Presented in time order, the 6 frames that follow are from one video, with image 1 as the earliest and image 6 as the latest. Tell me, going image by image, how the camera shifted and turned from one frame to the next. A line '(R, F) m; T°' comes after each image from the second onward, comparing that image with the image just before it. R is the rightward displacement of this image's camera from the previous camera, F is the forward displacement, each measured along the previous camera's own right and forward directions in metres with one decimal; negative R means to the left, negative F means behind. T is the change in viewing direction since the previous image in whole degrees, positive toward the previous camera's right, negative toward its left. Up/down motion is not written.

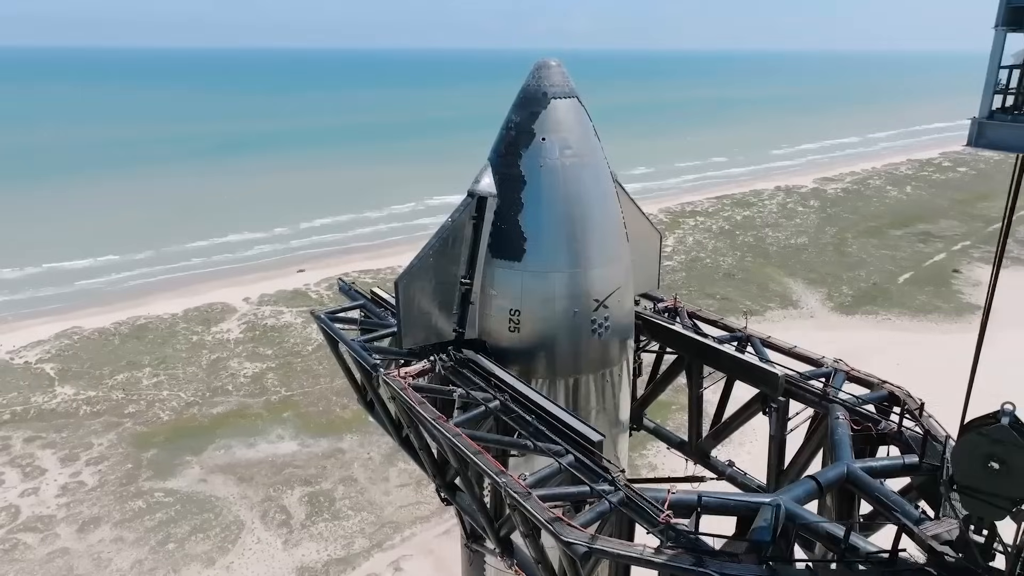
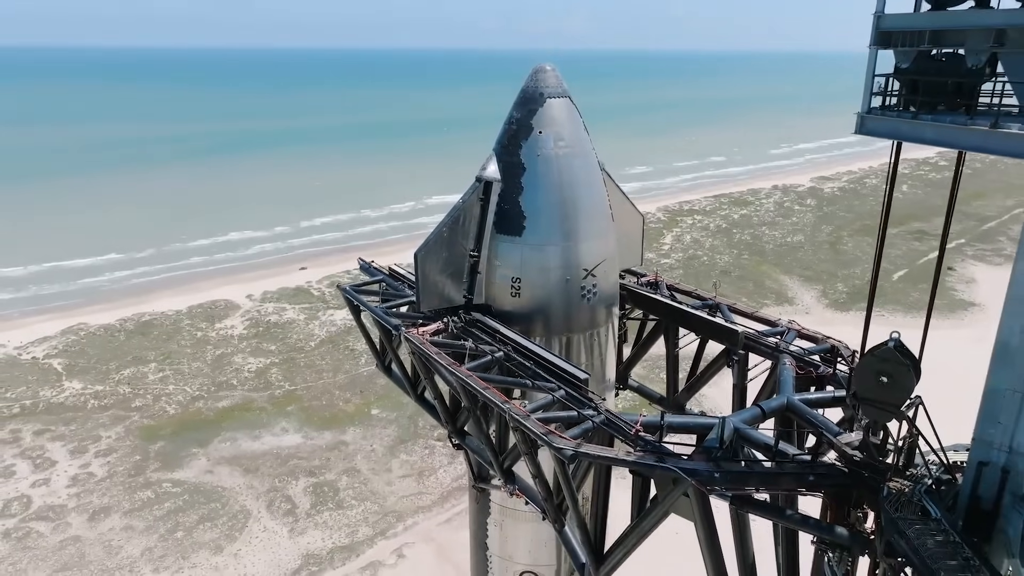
(0.0, -0.6) m; 0°
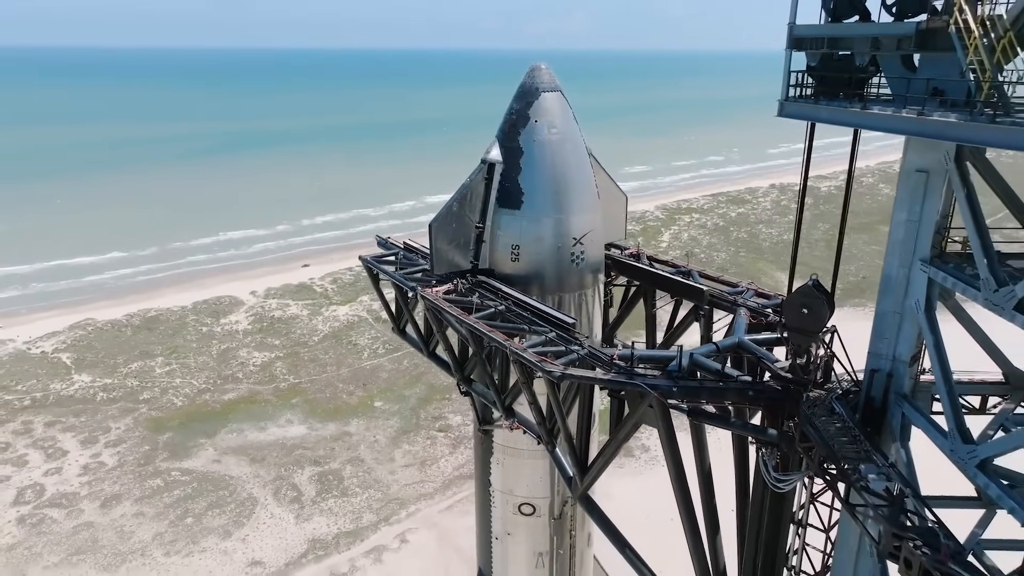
(0.0, -0.7) m; 0°
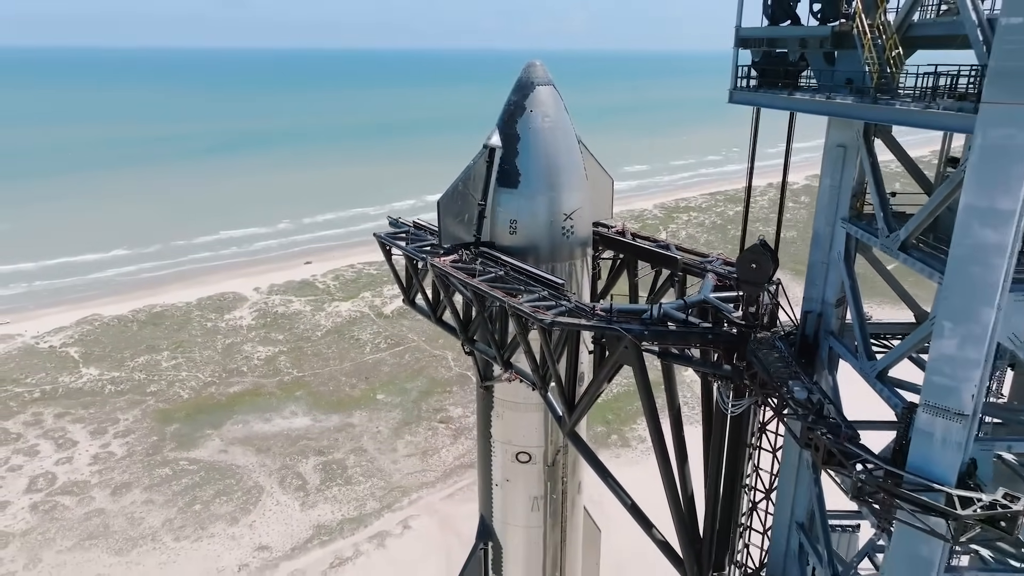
(0.0, -0.7) m; 0°
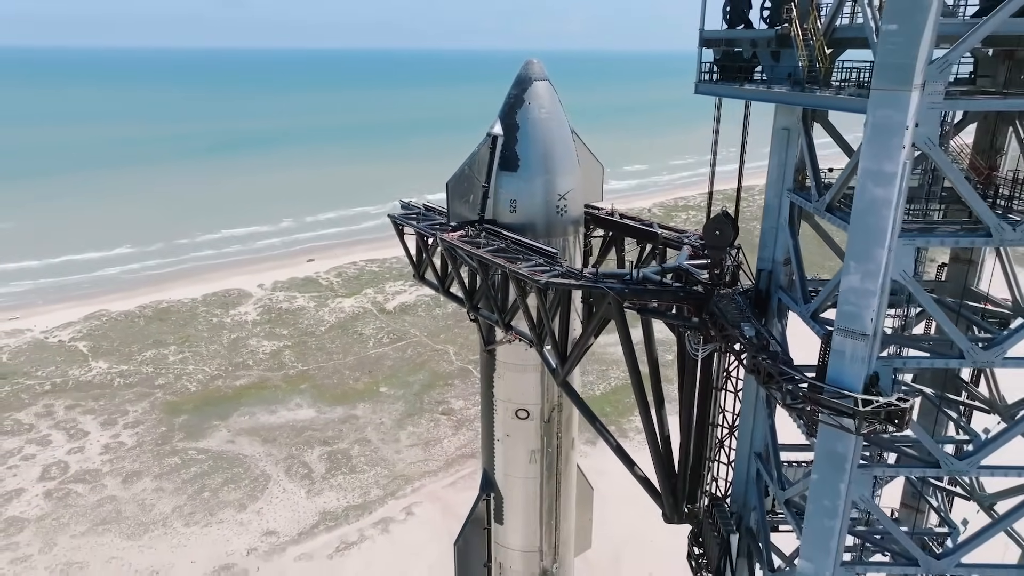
(0.0, -0.7) m; 0°
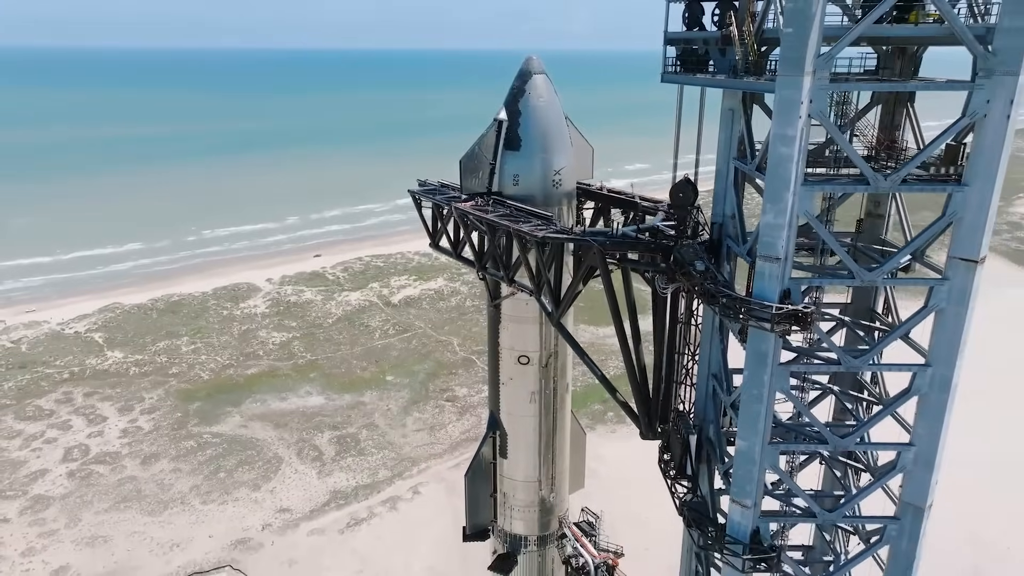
(0.0, -1.2) m; 0°
